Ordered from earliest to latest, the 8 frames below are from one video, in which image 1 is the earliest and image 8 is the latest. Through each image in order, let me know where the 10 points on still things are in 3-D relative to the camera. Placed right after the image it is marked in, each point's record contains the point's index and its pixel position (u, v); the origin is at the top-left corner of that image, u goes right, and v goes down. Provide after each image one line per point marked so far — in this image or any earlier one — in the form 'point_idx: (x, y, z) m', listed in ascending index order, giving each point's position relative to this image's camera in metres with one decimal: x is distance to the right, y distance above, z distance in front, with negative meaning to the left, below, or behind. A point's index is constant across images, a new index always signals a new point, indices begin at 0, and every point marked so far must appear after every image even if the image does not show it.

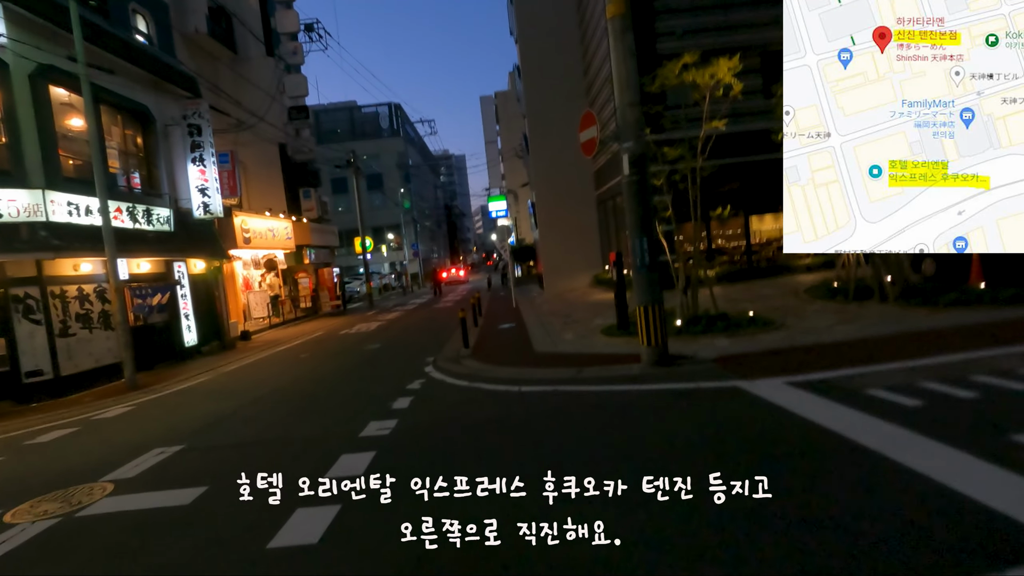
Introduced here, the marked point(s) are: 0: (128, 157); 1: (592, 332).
0: (-13.0, +4.4, +18.1) m
1: (+2.5, -1.3, +16.5) m
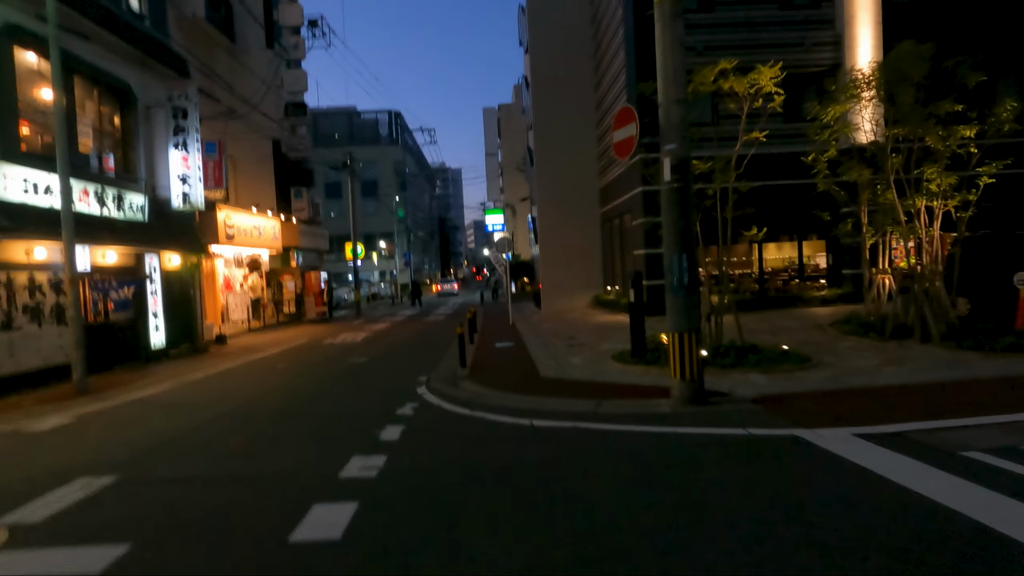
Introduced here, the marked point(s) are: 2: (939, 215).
0: (-12.6, +4.6, +16.5) m
1: (+2.5, -1.9, +15.0) m
2: (+11.2, +1.9, +14.1) m
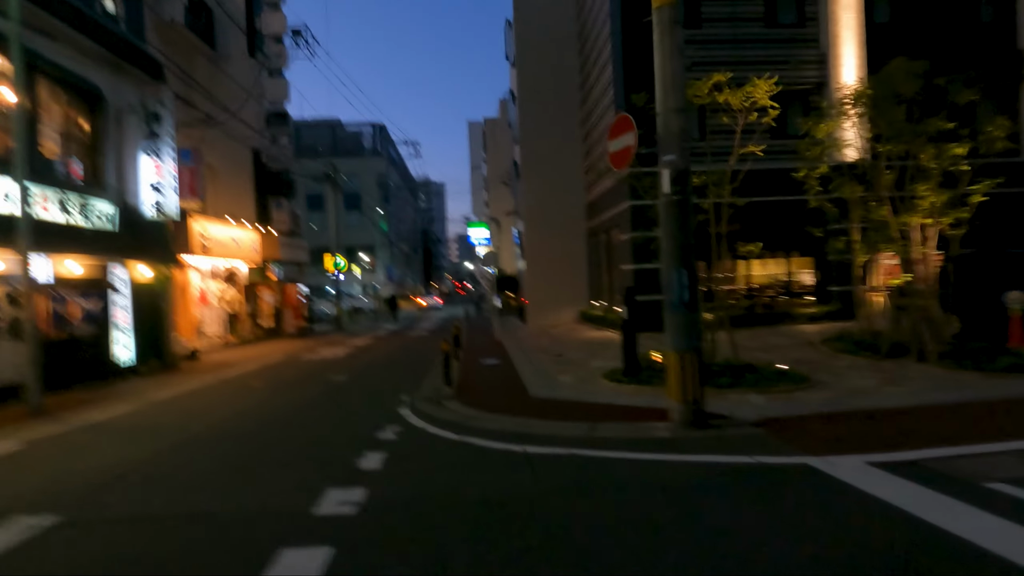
0: (-12.9, +4.3, +15.6) m
1: (+2.2, -2.4, +14.5) m
2: (+10.9, +1.5, +14.0) m
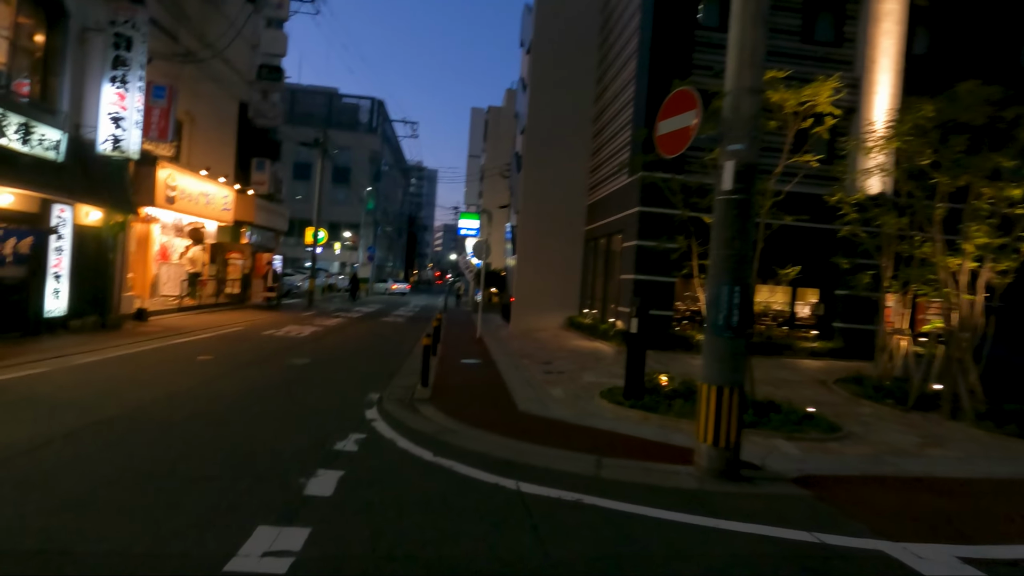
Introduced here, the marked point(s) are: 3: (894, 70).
0: (-12.4, +5.9, +13.4) m
1: (+1.8, -2.5, +12.9) m
2: (+11.0, +0.2, +12.7) m
3: (+14.5, +8.3, +20.1) m
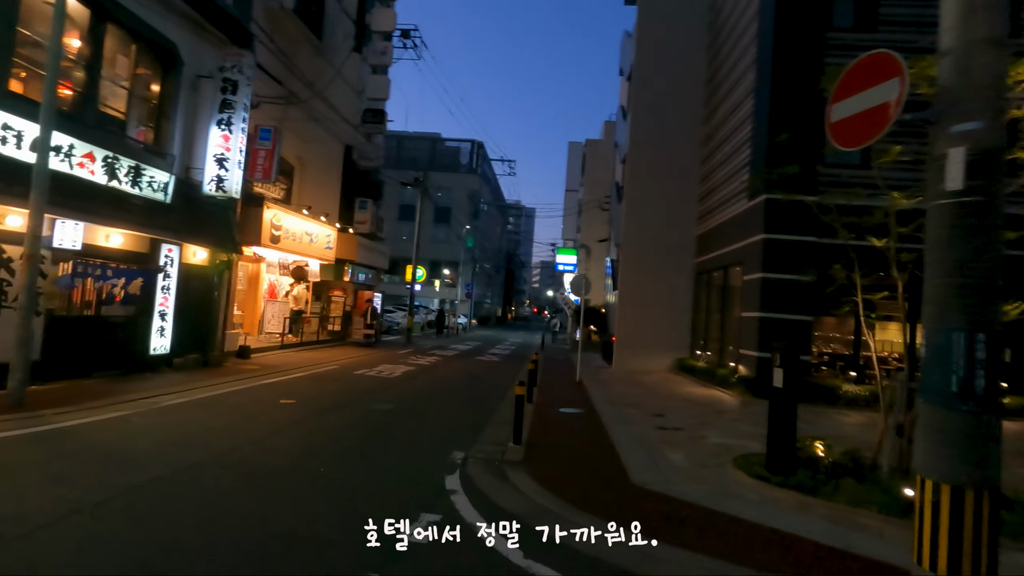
0: (-9.9, +4.9, +14.0) m
1: (+4.0, -3.3, +10.4) m
2: (+13.0, -0.5, +8.7) m
3: (+17.8, +7.0, +15.9) m
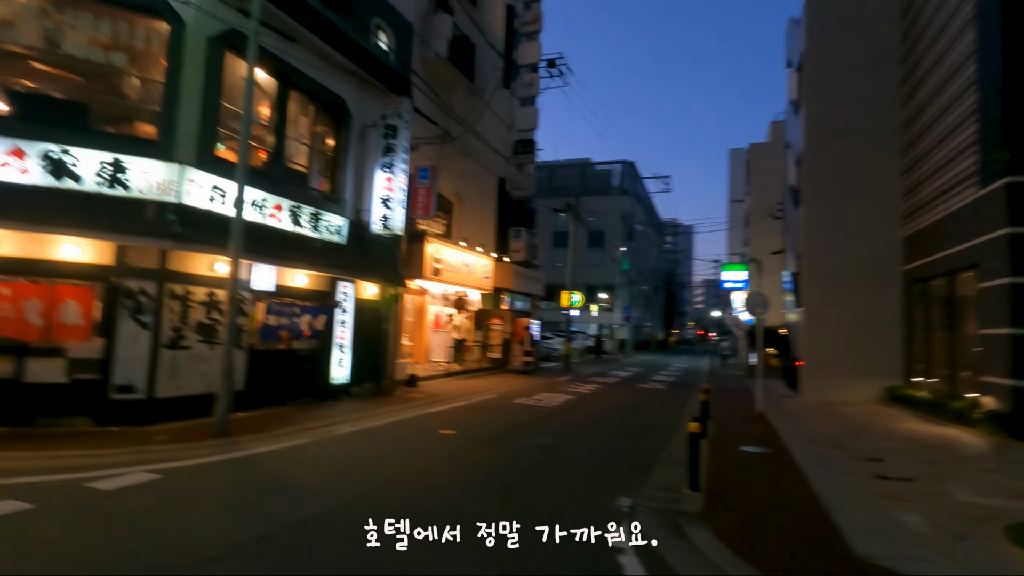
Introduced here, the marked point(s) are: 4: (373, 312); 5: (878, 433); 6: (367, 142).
0: (-5.8, +3.9, +15.7) m
1: (+6.7, -3.5, +7.8) m
2: (+14.8, -0.1, +3.8) m
3: (+21.2, +7.4, +9.7) m
4: (-4.7, -0.8, +18.0) m
5: (+10.2, -4.1, +14.9) m
6: (-4.6, +4.7, +17.1) m
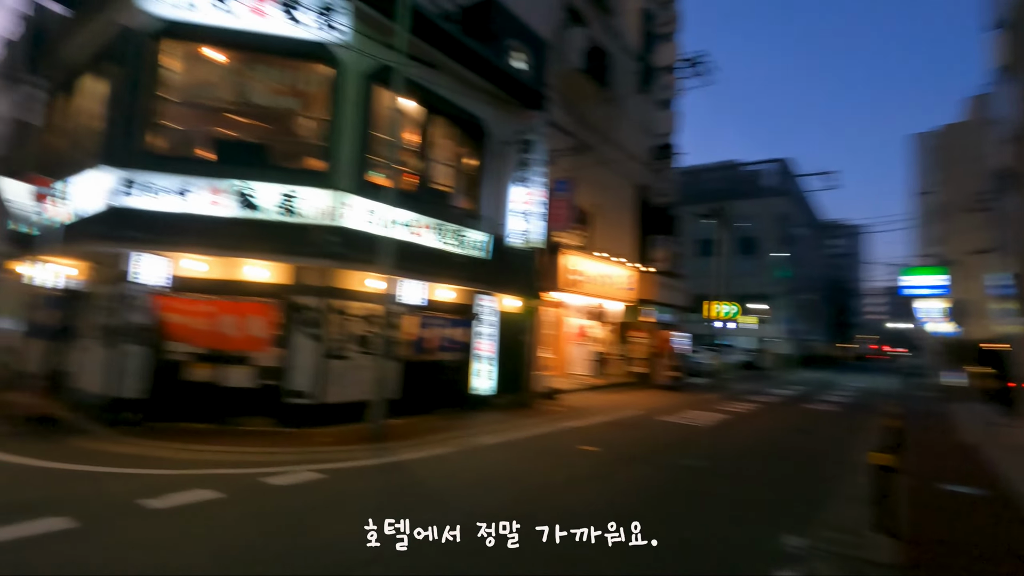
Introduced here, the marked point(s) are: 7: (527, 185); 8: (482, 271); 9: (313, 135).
0: (-1.7, +3.5, +16.4) m
1: (+8.5, -3.4, +5.4) m
2: (+15.1, +0.2, -0.5) m
3: (+22.7, +7.7, +3.8) m
4: (0.0, -1.2, +18.2) m
5: (+13.7, -4.1, +11.4) m
6: (-0.2, +4.2, +17.5) m
7: (+0.5, +3.3, +17.1) m
8: (-0.9, +0.5, +16.2) m
9: (-4.9, +3.8, +13.2) m
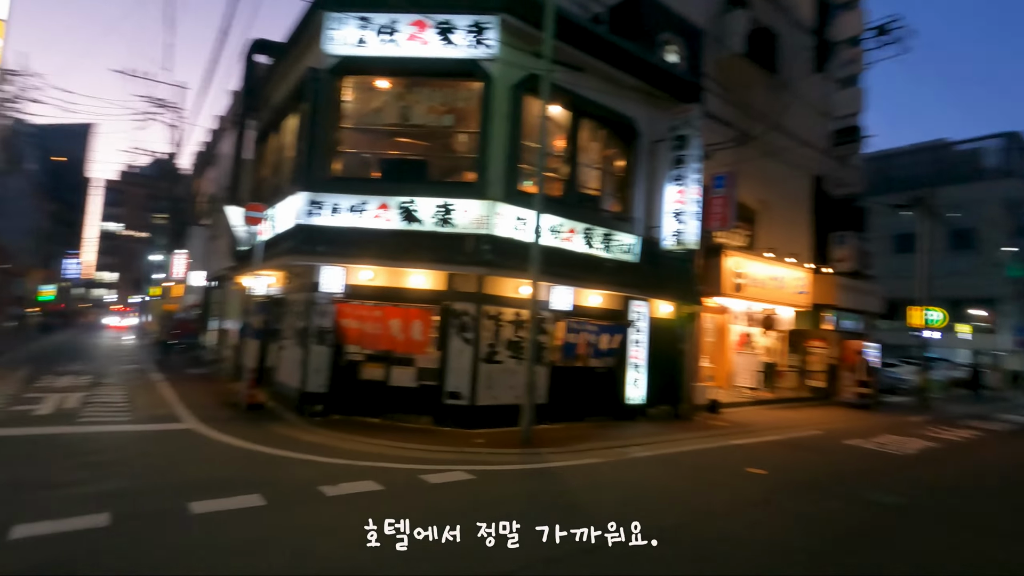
0: (+2.8, +3.3, +16.1) m
1: (+9.5, -3.4, +2.5) m
2: (+14.2, +0.4, -4.9) m
3: (+22.7, +7.9, -2.9) m
4: (+5.0, -1.4, +17.2) m
5: (+16.2, -4.0, +6.8) m
6: (+4.5, +4.1, +16.7) m
7: (+5.1, +3.1, +16.1) m
8: (+3.5, +0.3, +15.6) m
9: (-1.2, +3.6, +13.8) m
